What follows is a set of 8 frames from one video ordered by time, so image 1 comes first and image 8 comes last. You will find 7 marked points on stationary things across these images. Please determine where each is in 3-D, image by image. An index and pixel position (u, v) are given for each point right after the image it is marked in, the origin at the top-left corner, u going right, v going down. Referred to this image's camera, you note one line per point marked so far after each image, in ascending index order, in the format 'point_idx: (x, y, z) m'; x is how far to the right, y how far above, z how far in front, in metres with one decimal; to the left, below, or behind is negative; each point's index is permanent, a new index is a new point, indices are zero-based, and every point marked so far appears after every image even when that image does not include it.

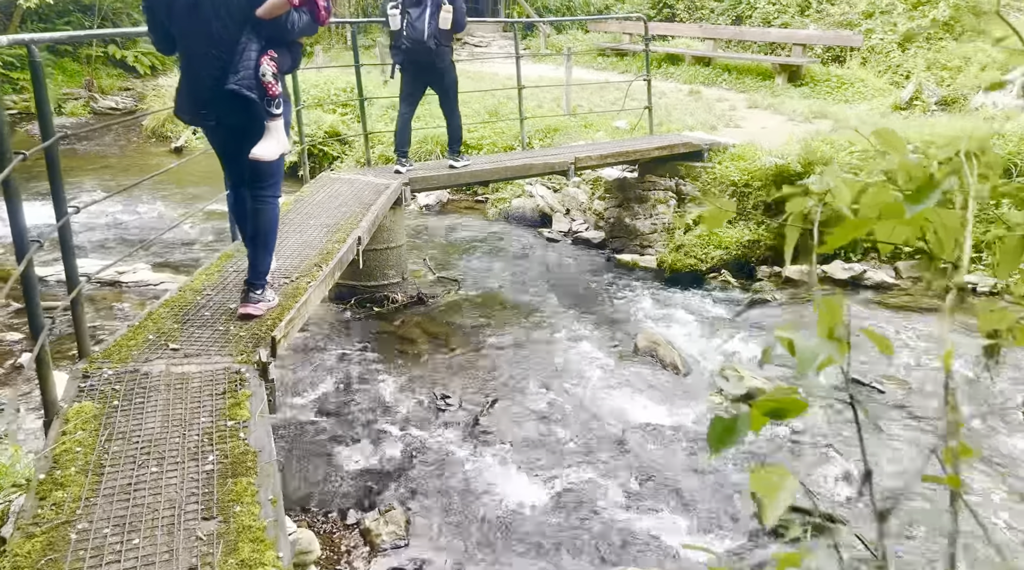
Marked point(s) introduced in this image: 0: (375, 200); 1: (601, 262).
0: (-1.0, +0.6, +6.4) m
1: (+0.8, +0.2, +8.5) m
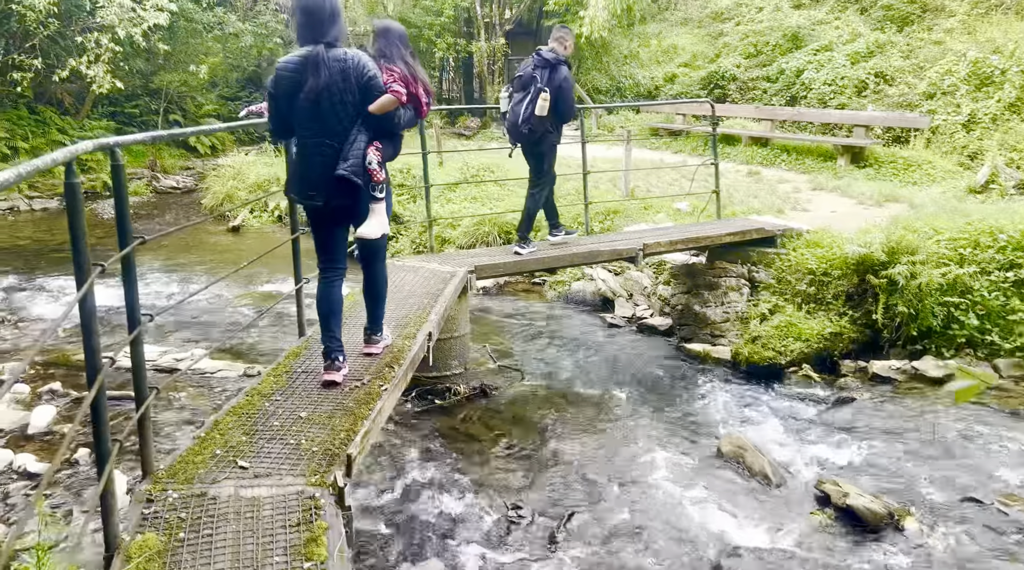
0: (-0.5, 0.0, +6.2) m
1: (+1.4, -0.6, +8.1) m
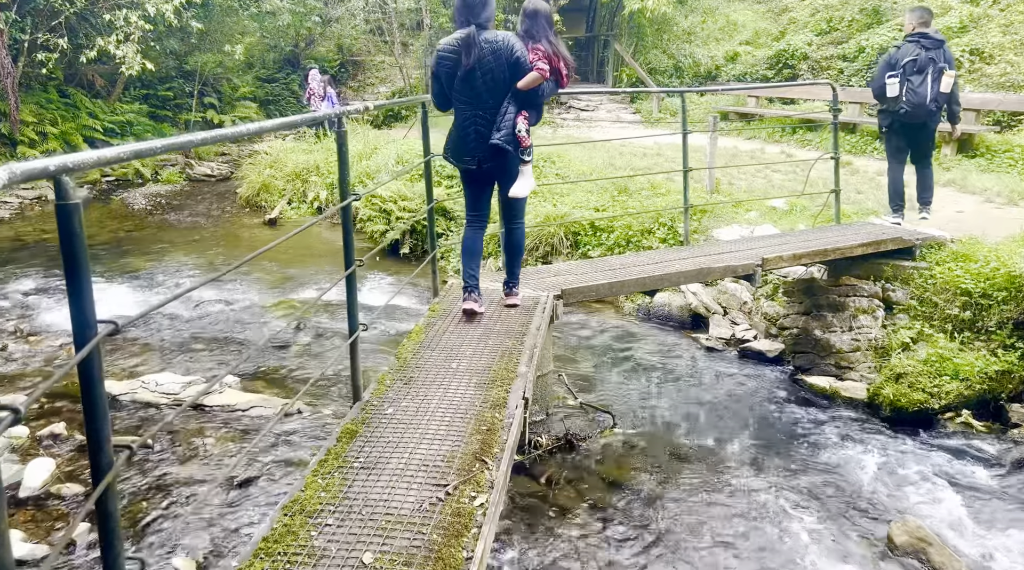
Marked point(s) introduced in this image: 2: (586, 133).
0: (+0.1, -0.2, +4.9) m
1: (+2.0, -0.8, +6.8) m
2: (+1.2, +2.4, +14.6) m
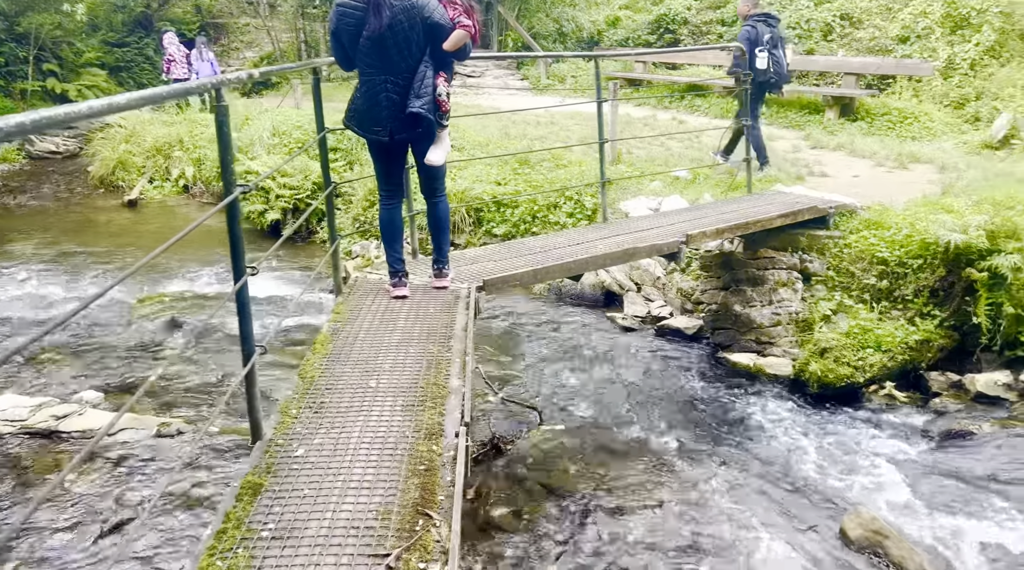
0: (-0.3, -0.2, +4.5) m
1: (+1.4, -0.6, +6.6) m
2: (-0.6, +2.8, +14.1) m
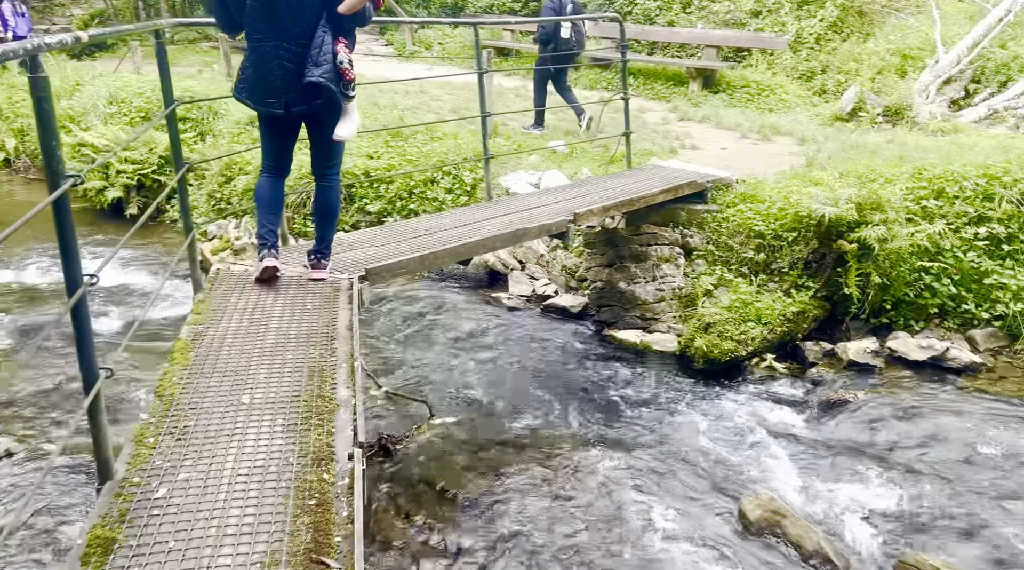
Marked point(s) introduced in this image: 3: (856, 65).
0: (-0.8, -0.1, +4.2) m
1: (+0.6, -0.4, +6.6) m
2: (-2.6, +3.2, +13.5) m
3: (+4.8, +3.1, +12.7) m
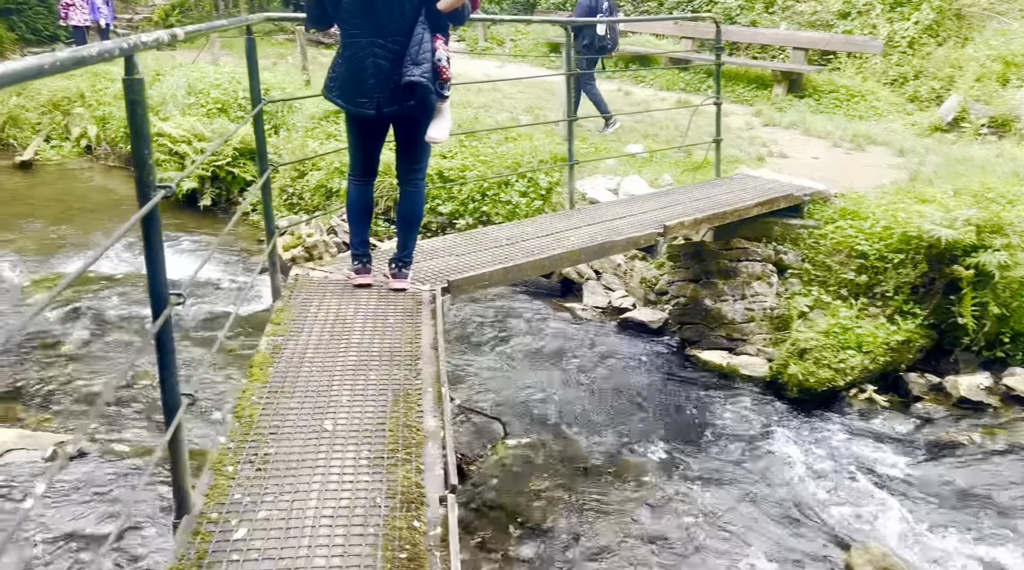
0: (-0.4, -0.2, +3.9) m
1: (+1.1, -0.5, +6.2) m
2: (-1.5, +3.2, +13.3) m
3: (+5.8, +2.8, +12.0) m
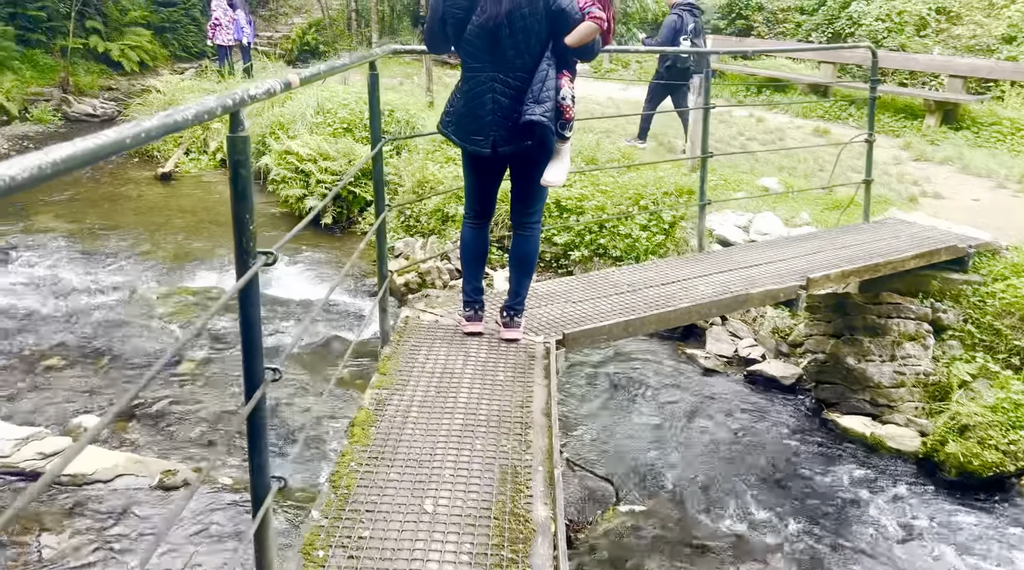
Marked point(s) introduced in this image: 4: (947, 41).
0: (+0.1, -0.4, +3.4) m
1: (+1.8, -0.9, +5.5) m
2: (+0.3, +2.8, +12.9) m
3: (+7.4, +2.1, +10.7) m
4: (+6.5, +3.6, +13.4) m
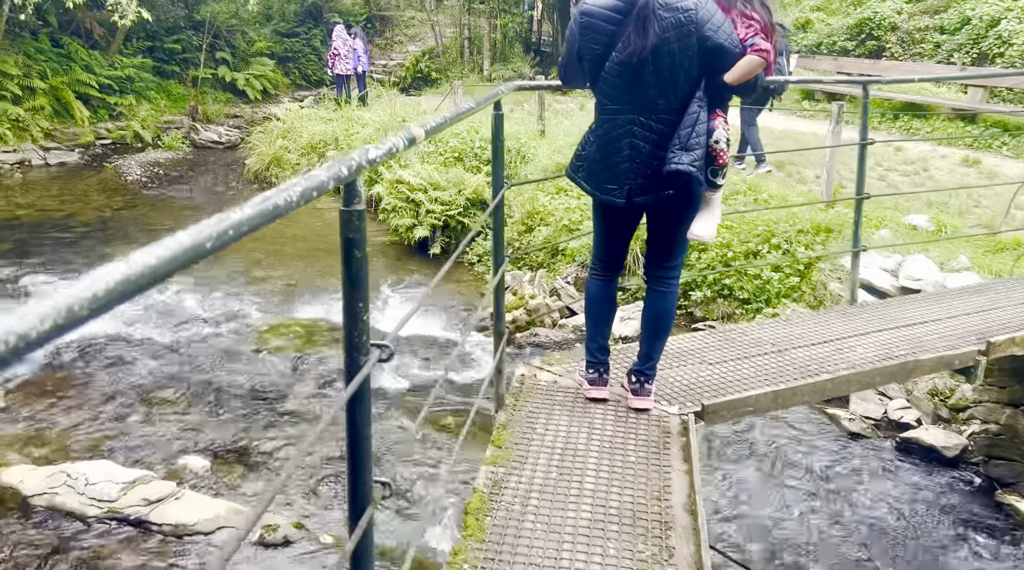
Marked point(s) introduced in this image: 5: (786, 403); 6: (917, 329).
0: (+0.5, -0.7, +2.9) m
1: (+2.5, -1.2, +4.8) m
2: (+1.9, +2.4, +12.4) m
3: (+8.6, +1.6, +9.4) m
4: (+8.1, +3.0, +12.1) m
5: (+1.1, -0.5, +3.7) m
6: (+1.9, -0.2, +4.4) m
